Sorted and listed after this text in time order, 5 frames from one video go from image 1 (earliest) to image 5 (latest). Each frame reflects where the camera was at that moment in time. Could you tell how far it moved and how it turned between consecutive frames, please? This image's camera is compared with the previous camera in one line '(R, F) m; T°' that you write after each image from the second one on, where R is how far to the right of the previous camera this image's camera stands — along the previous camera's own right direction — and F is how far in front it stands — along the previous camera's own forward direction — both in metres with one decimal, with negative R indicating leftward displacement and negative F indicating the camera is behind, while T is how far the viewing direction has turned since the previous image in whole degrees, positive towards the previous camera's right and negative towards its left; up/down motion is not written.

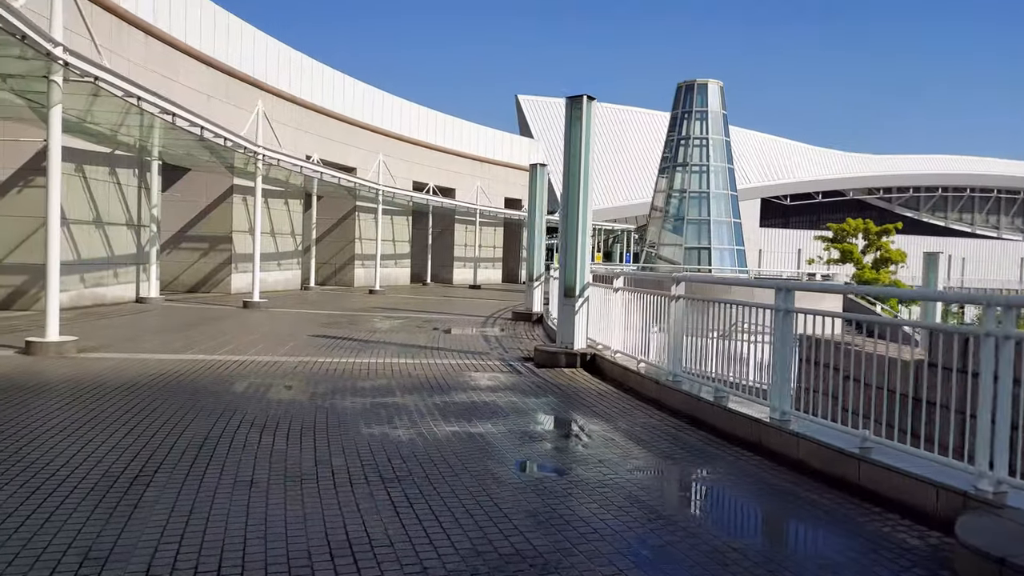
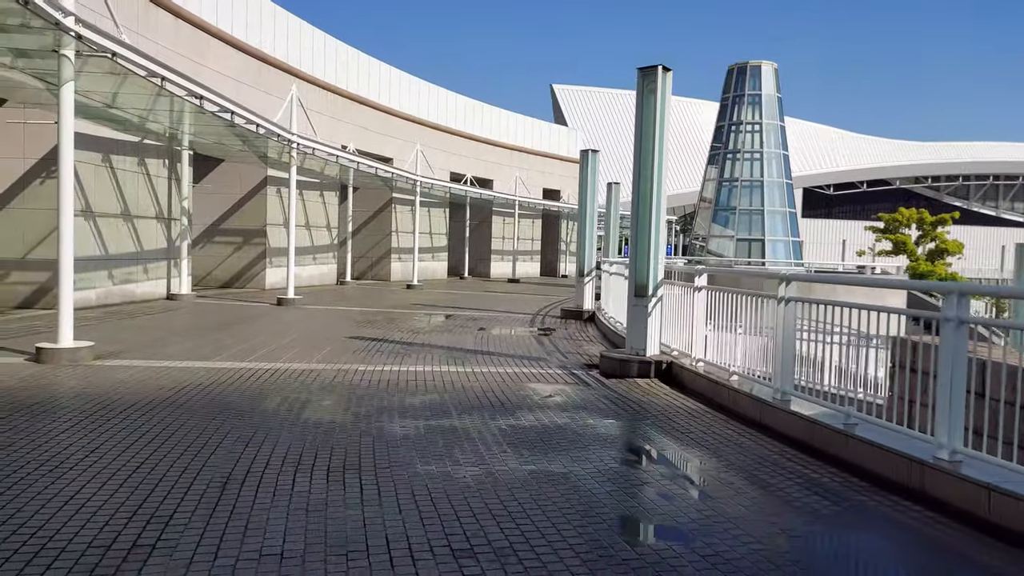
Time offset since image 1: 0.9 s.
(-0.4, +1.2) m; -2°
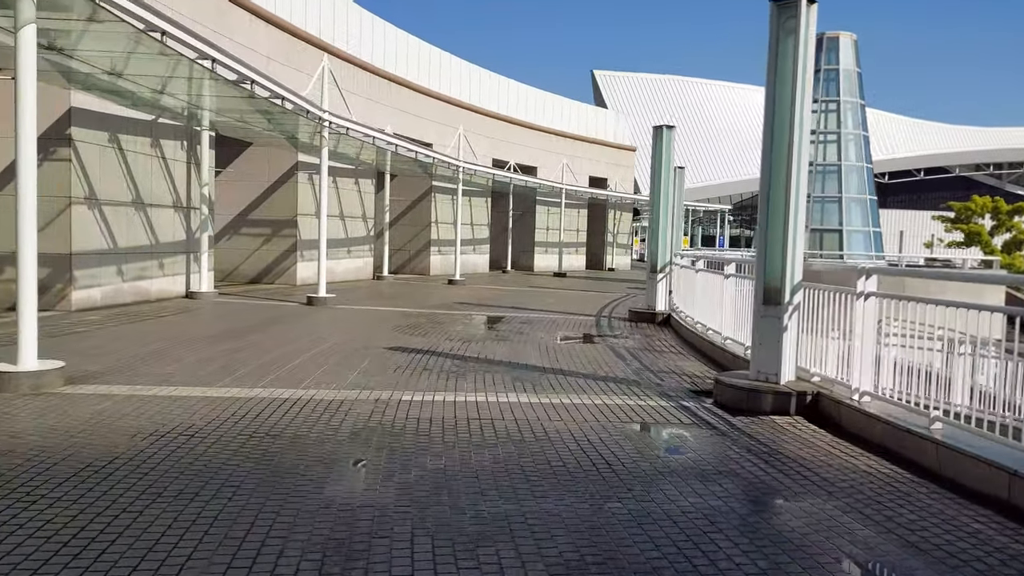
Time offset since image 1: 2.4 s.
(-0.5, +2.1) m; -3°
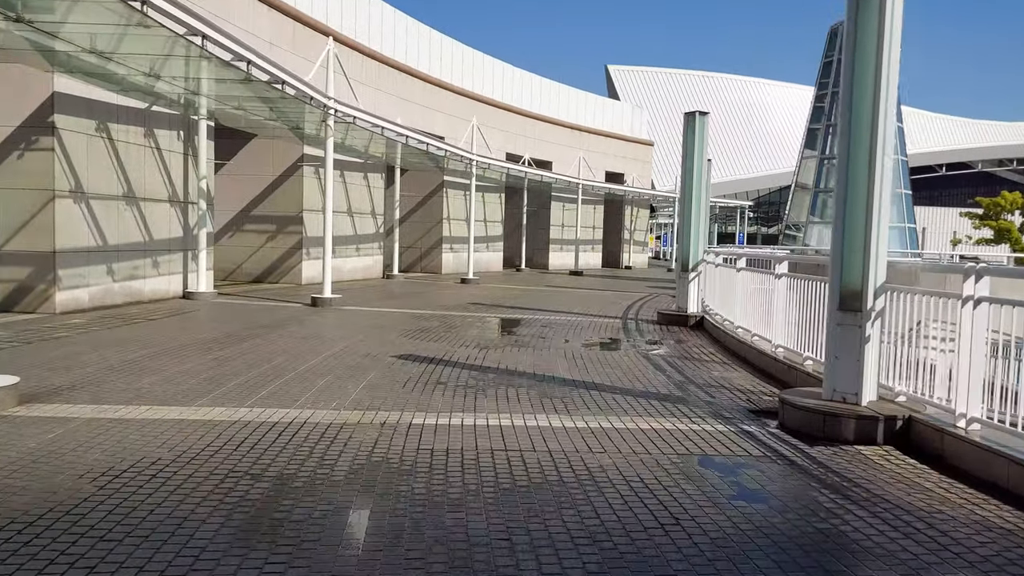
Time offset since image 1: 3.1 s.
(-0.1, +1.1) m; -1°
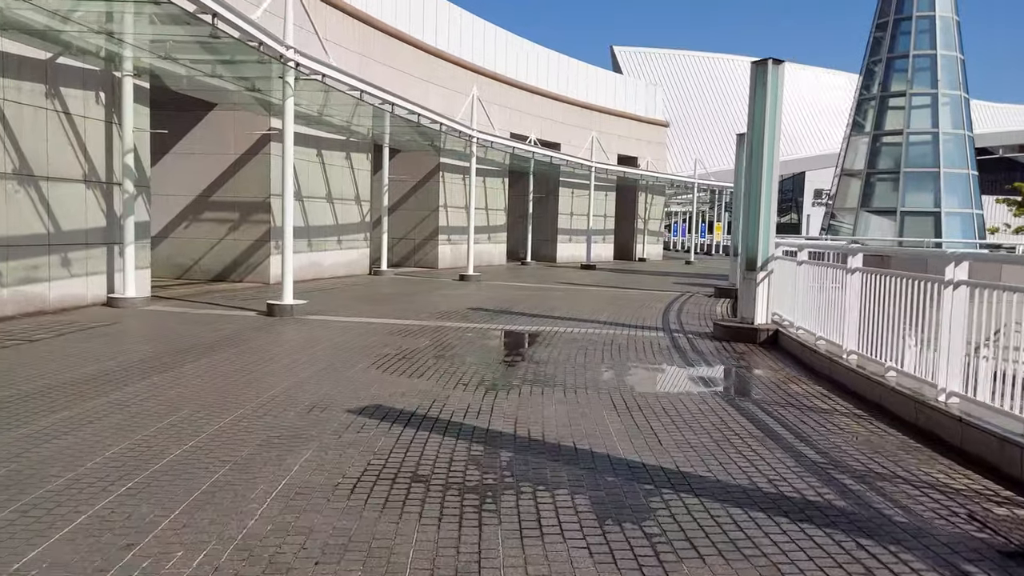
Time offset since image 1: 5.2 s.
(-0.2, +3.1) m; 0°
